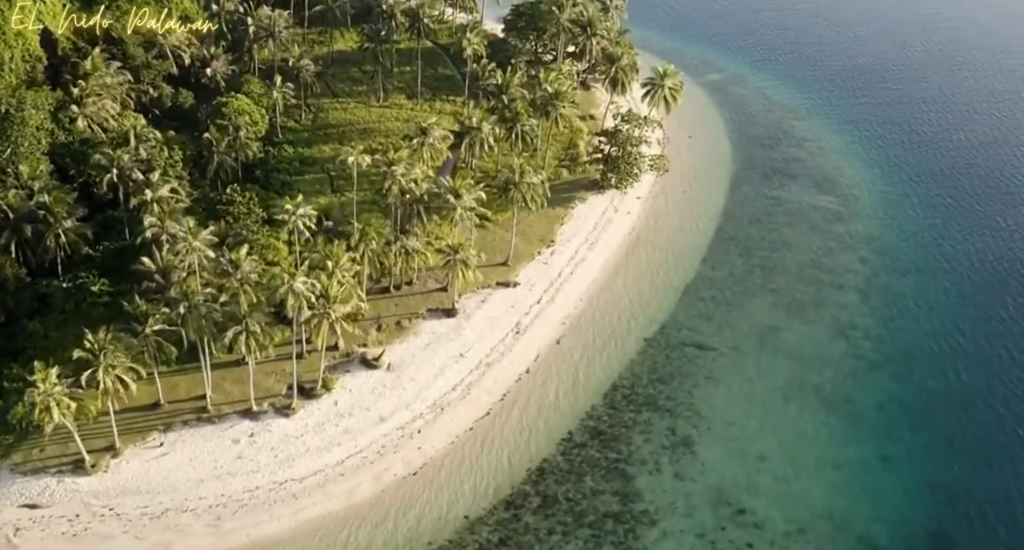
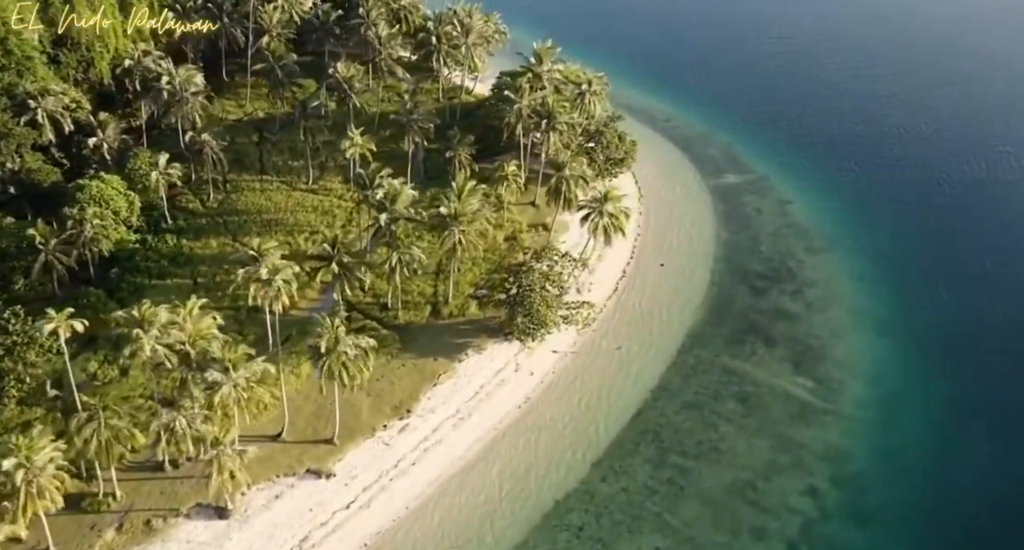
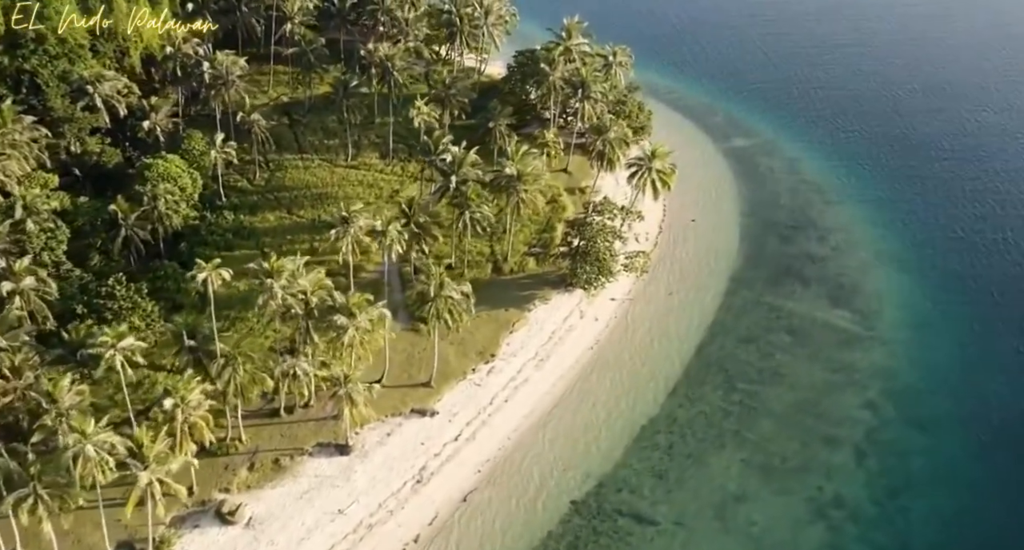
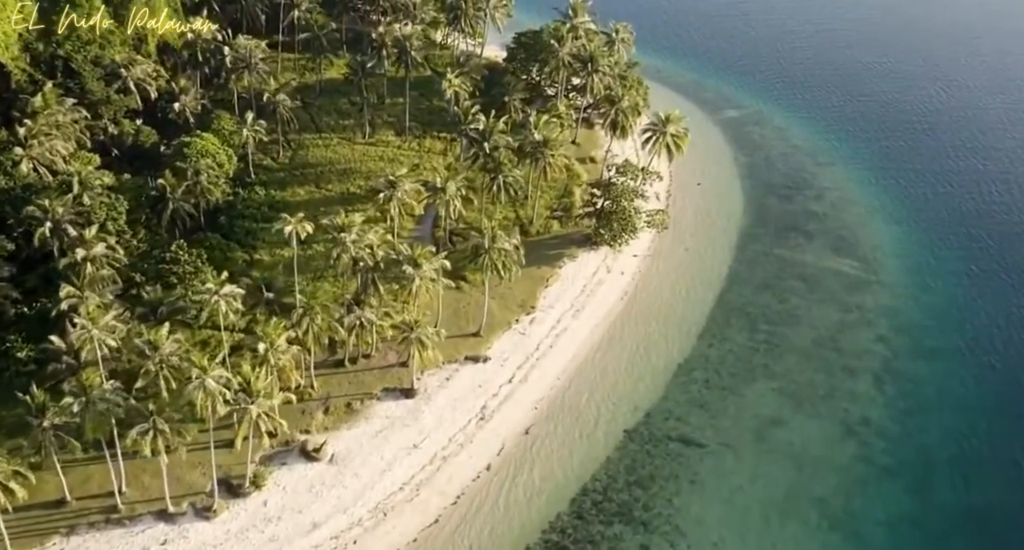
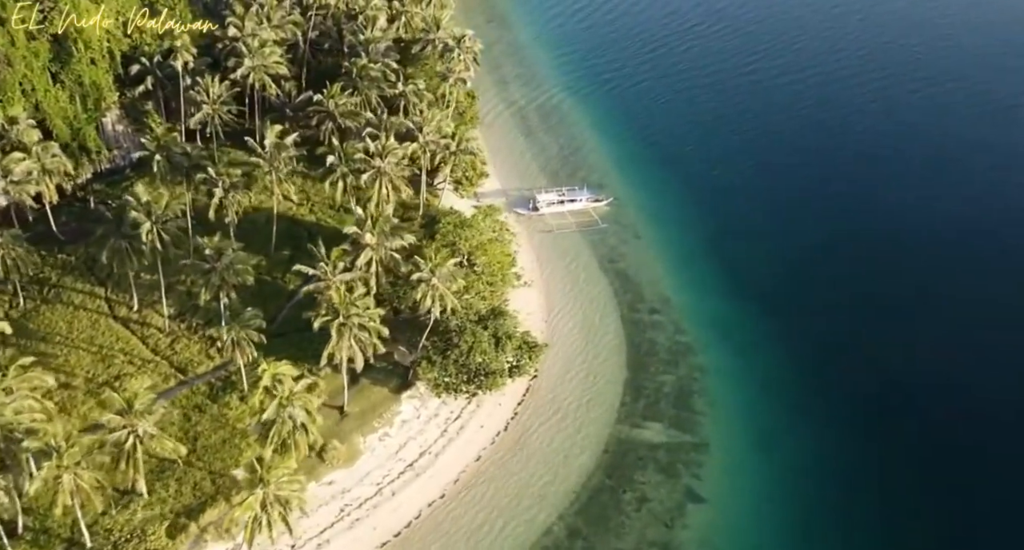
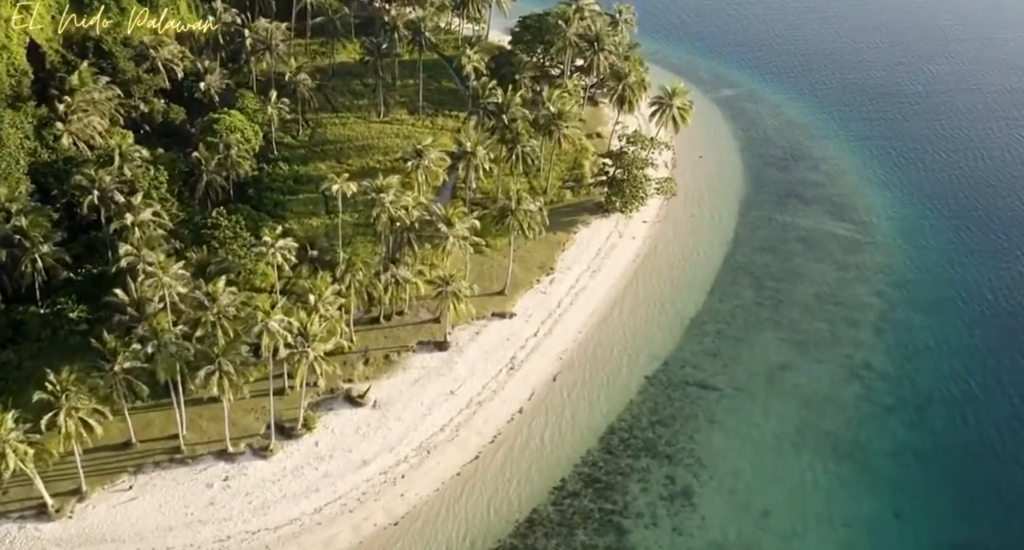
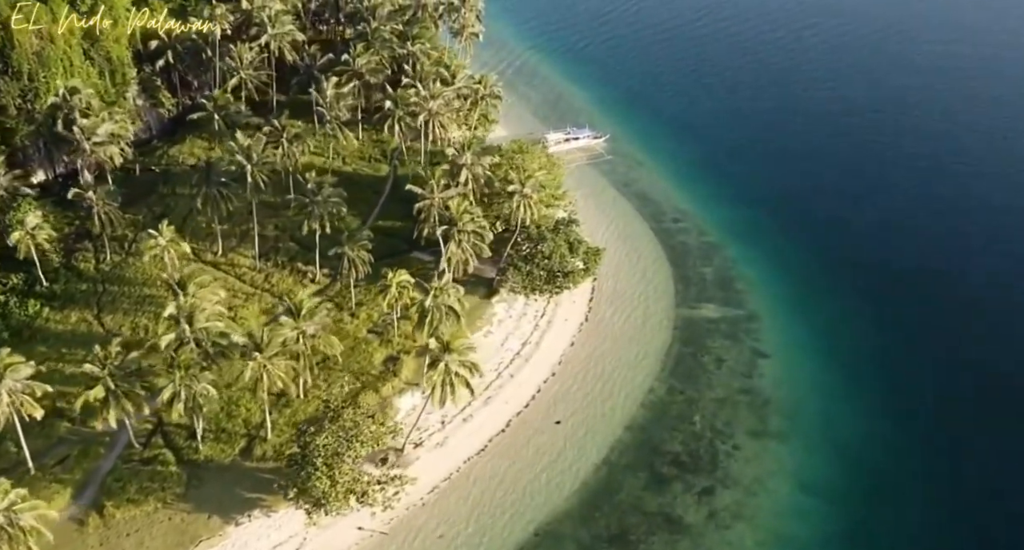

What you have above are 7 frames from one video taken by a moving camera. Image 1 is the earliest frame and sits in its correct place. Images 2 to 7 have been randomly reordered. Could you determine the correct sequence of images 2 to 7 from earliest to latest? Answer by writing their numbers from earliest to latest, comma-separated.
6, 4, 3, 2, 7, 5
